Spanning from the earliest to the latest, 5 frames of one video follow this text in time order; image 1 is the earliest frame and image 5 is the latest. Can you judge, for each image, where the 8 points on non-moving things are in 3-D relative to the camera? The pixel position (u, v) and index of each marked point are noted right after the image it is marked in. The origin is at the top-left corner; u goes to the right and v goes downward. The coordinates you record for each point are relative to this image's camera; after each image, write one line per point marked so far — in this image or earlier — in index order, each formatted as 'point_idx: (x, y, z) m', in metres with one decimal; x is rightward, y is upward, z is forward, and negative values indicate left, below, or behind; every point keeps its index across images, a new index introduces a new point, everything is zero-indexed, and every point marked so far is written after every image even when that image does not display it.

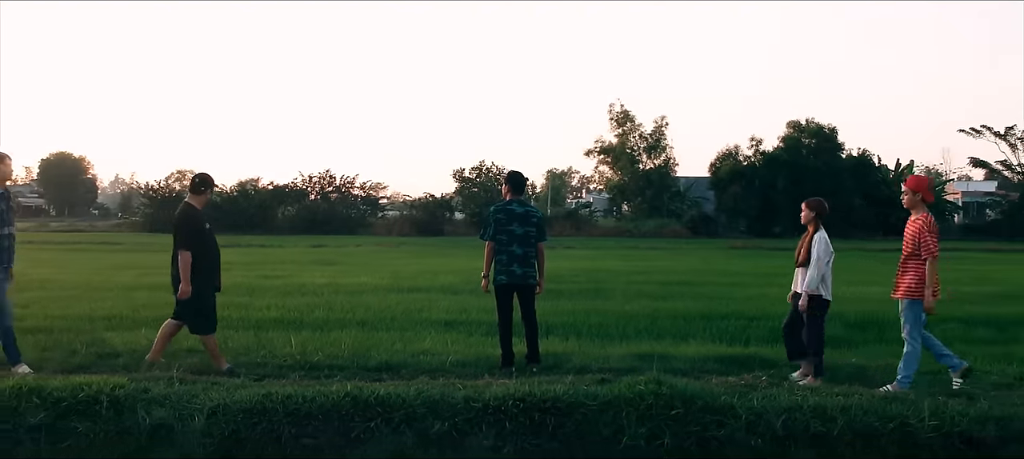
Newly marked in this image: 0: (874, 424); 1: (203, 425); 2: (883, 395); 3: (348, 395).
0: (+2.5, -1.3, +5.8) m
1: (-2.1, -1.3, +5.8) m
2: (+2.8, -1.3, +6.4) m
3: (-1.2, -1.2, +6.0) m
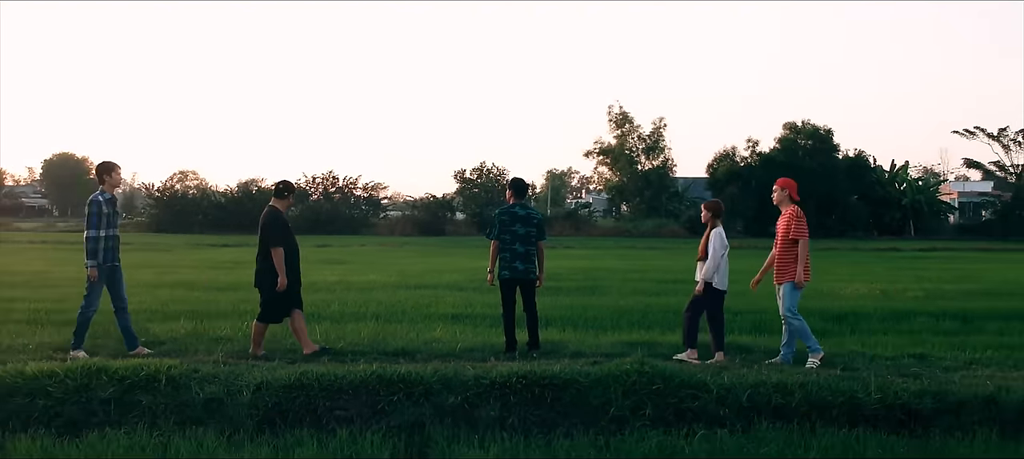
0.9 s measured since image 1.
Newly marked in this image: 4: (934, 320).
0: (+2.5, -1.3, +6.7) m
1: (-2.1, -1.4, +6.7) m
2: (+2.9, -1.3, +7.4) m
3: (-1.1, -1.2, +7.0) m
4: (+6.5, -1.4, +13.0) m
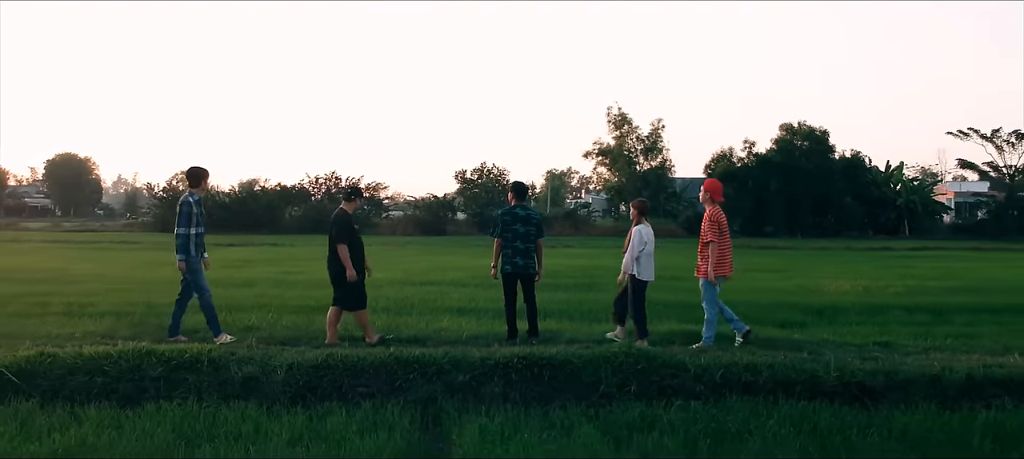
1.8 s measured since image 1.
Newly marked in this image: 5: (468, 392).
0: (+2.5, -1.3, +7.6) m
1: (-2.1, -1.3, +7.7) m
2: (+2.9, -1.3, +8.3) m
3: (-1.1, -1.2, +7.9) m
4: (+6.5, -1.4, +13.9) m
5: (-0.4, -1.5, +7.6) m
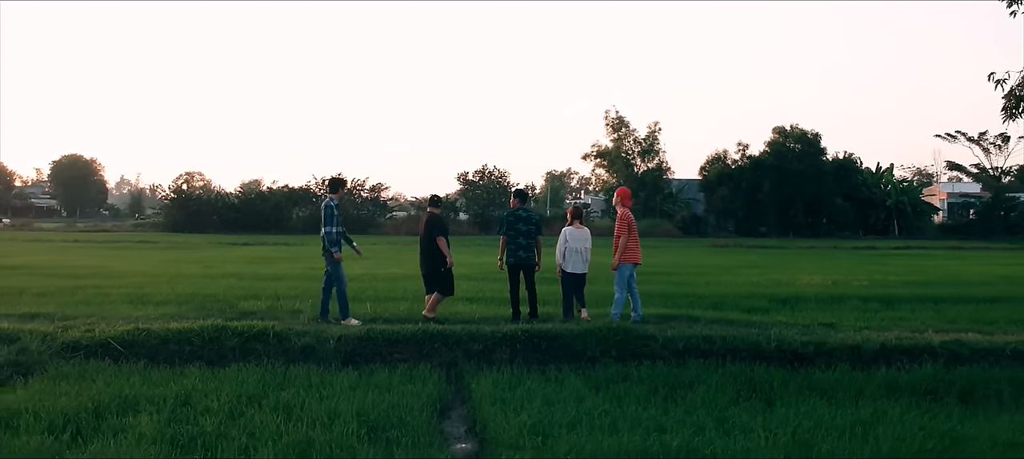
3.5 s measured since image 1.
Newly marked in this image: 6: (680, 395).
0: (+2.6, -1.3, +9.6) m
1: (-2.0, -1.3, +9.6) m
2: (+2.9, -1.2, +10.3) m
3: (-1.1, -1.2, +9.8) m
4: (+6.6, -1.4, +15.9) m
5: (-0.3, -1.5, +9.6) m
6: (+1.5, -1.5, +7.7) m
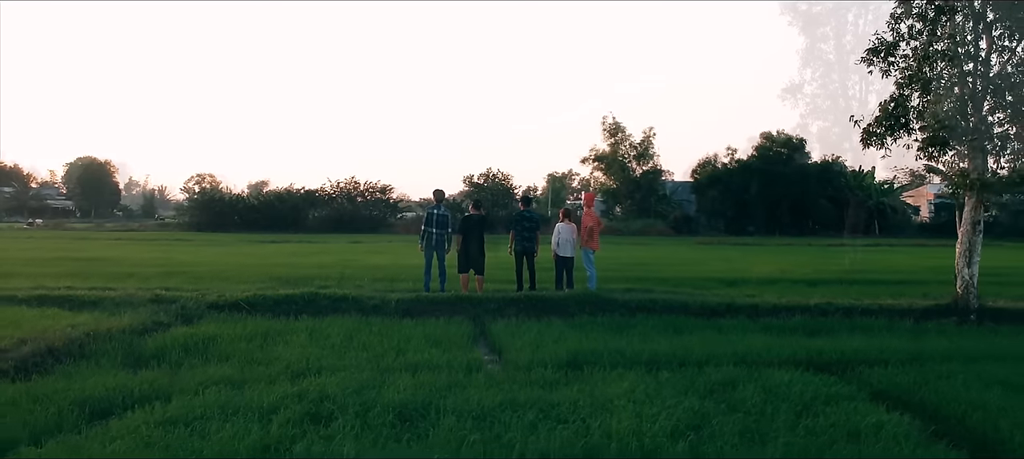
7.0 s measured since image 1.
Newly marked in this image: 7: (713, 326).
0: (+2.7, -1.2, +13.9) m
1: (-1.9, -1.3, +14.0) m
2: (+3.0, -1.2, +14.6) m
3: (-1.0, -1.1, +14.2) m
4: (+6.7, -1.3, +20.2) m
5: (-0.3, -1.4, +13.9) m
6: (+1.6, -1.4, +12.0) m
7: (+3.0, -1.4, +12.6) m
